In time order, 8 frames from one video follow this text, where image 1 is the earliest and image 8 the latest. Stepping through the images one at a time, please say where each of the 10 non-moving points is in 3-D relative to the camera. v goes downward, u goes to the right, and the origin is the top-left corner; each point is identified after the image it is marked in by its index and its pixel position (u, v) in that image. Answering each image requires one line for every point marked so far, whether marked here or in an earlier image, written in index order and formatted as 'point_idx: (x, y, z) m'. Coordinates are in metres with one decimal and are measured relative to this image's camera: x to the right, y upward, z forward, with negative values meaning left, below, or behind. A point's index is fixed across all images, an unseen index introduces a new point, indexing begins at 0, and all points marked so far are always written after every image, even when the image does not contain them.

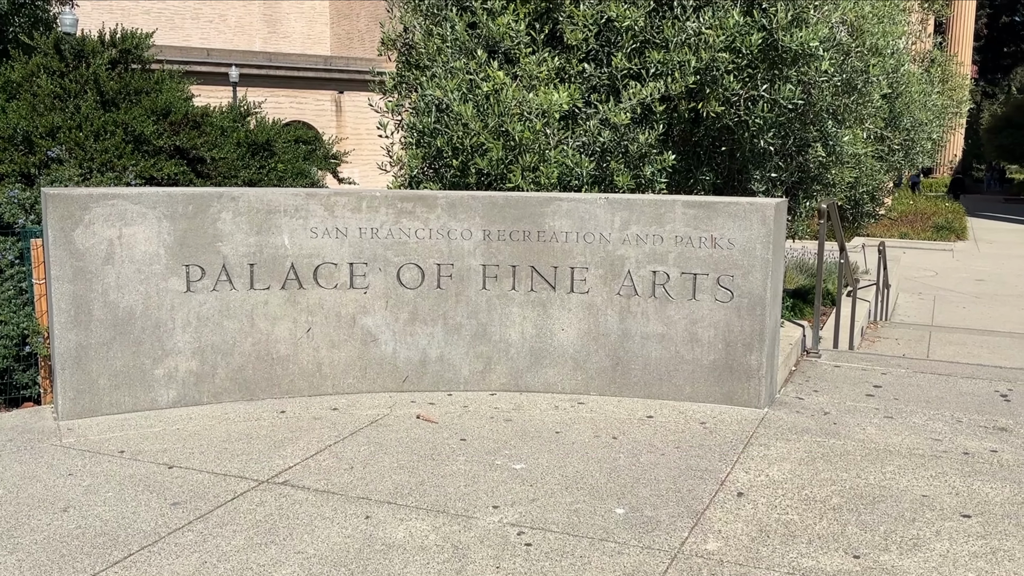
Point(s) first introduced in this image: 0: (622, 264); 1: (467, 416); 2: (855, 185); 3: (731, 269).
0: (+0.8, +0.2, +5.7) m
1: (-0.3, -1.0, +5.6) m
2: (+3.1, +0.9, +6.7) m
3: (+1.6, +0.1, +5.4) m
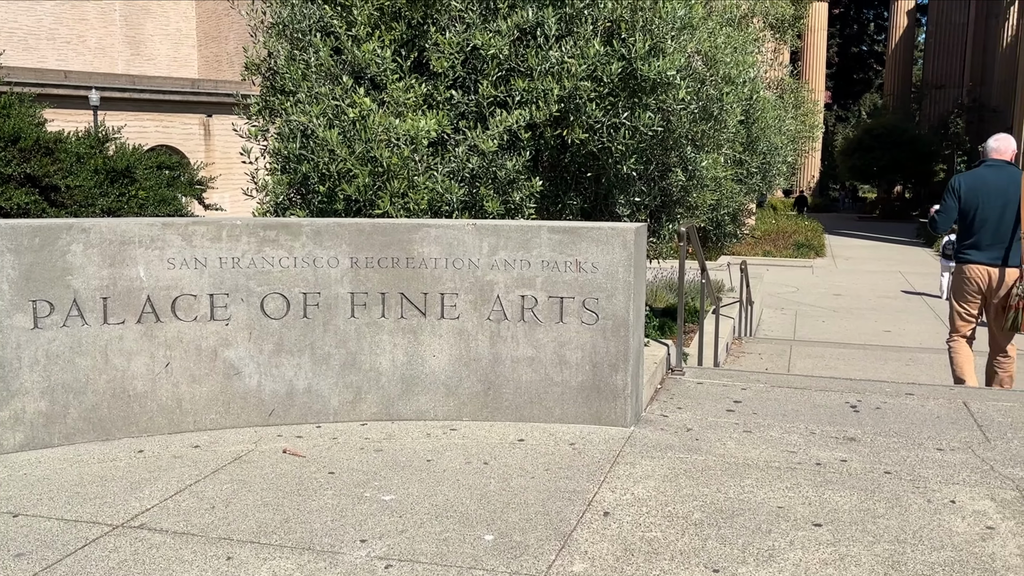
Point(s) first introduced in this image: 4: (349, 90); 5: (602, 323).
0: (-0.2, 0.0, +5.7) m
1: (-1.3, -1.2, +5.5) m
2: (+1.9, +0.8, +7.0) m
3: (+0.6, 0.0, +5.5) m
4: (-1.4, +1.7, +6.3) m
5: (+0.7, -0.3, +5.6) m
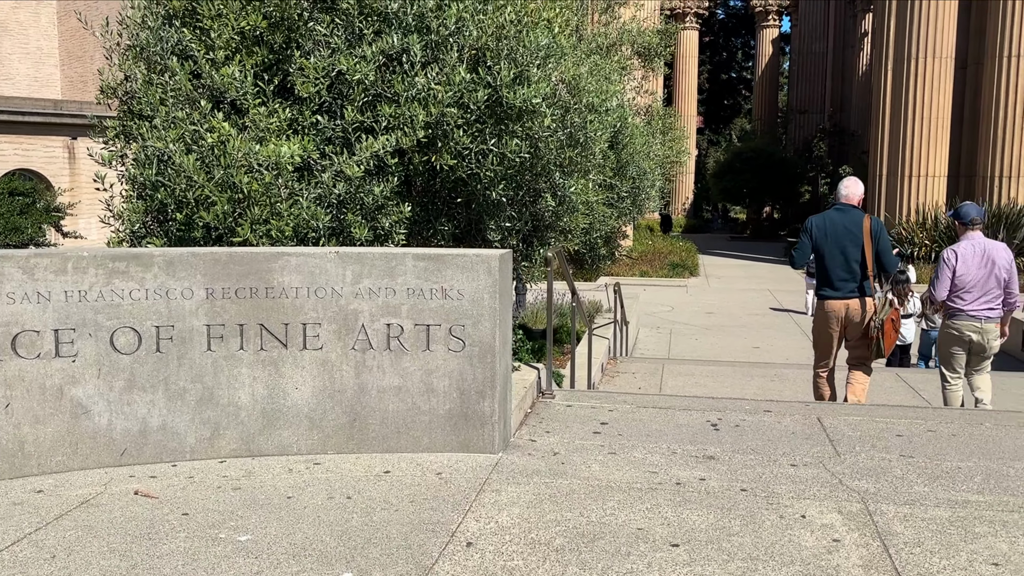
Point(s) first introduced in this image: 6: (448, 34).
0: (-1.2, -0.2, +5.6) m
1: (-2.3, -1.4, +5.3) m
2: (+0.7, +0.5, +7.1) m
3: (-0.4, -0.2, +5.5) m
4: (-2.5, +1.4, +6.1) m
5: (-0.3, -0.5, +5.5) m
6: (-0.4, +2.0, +5.6) m
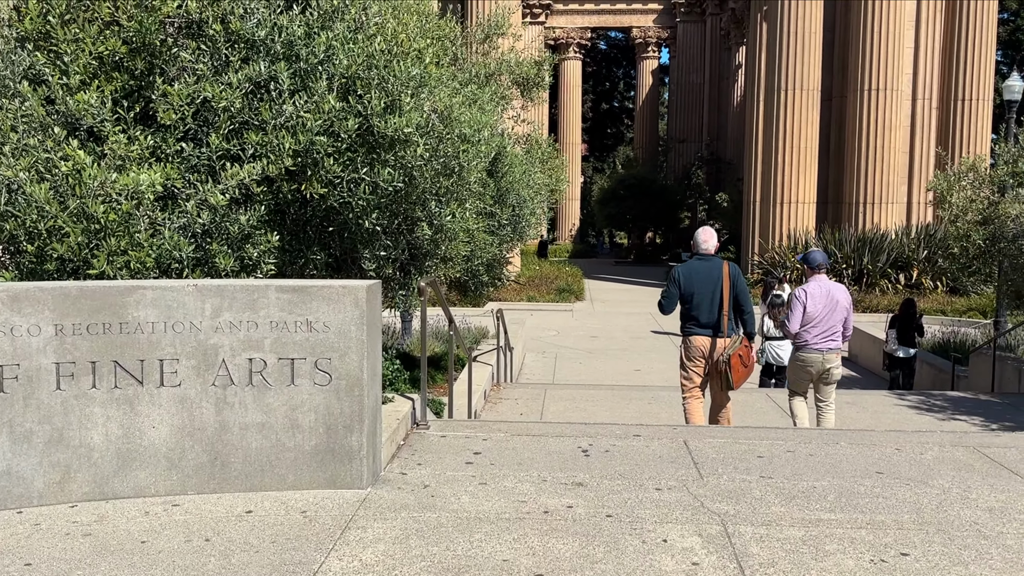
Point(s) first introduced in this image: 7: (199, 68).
0: (-2.2, -0.5, +5.4) m
1: (-3.2, -1.7, +5.0) m
2: (-0.4, +0.3, +7.1) m
3: (-1.4, -0.5, +5.4) m
4: (-3.6, +1.2, +5.8) m
5: (-1.3, -0.7, +5.4) m
6: (-1.4, +1.7, +5.5) m
7: (-2.2, +1.7, +5.4) m
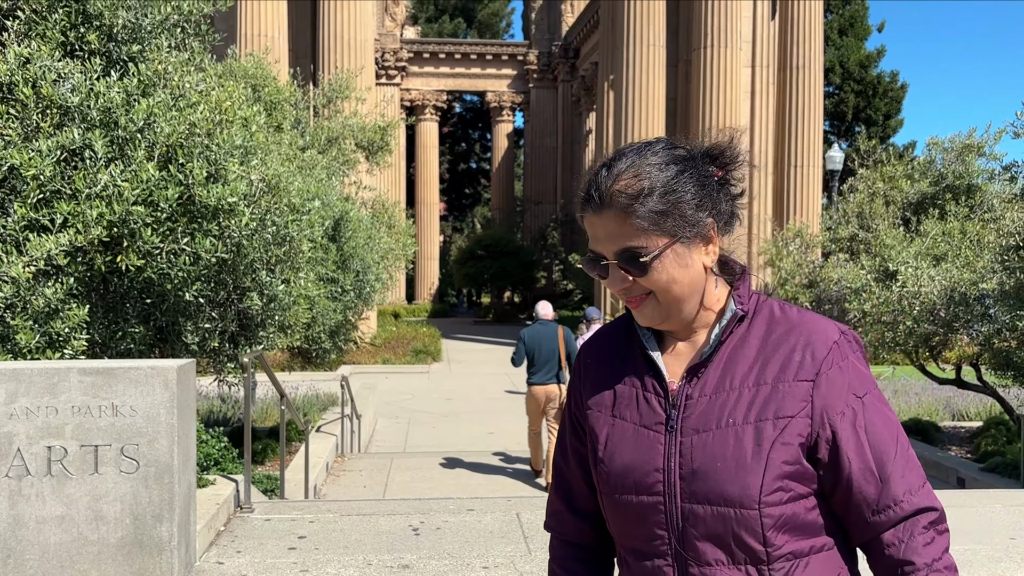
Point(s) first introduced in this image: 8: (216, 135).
0: (-3.5, -1.1, +5.0) m
1: (-4.5, -2.3, +4.5) m
2: (-1.9, -0.4, +6.9) m
3: (-2.6, -1.0, +5.1) m
4: (-4.9, +0.6, +5.4) m
5: (-2.6, -1.3, +5.1) m
6: (-2.7, +1.2, +5.3) m
7: (-3.5, +1.1, +5.1) m
8: (-2.2, +1.2, +5.6) m
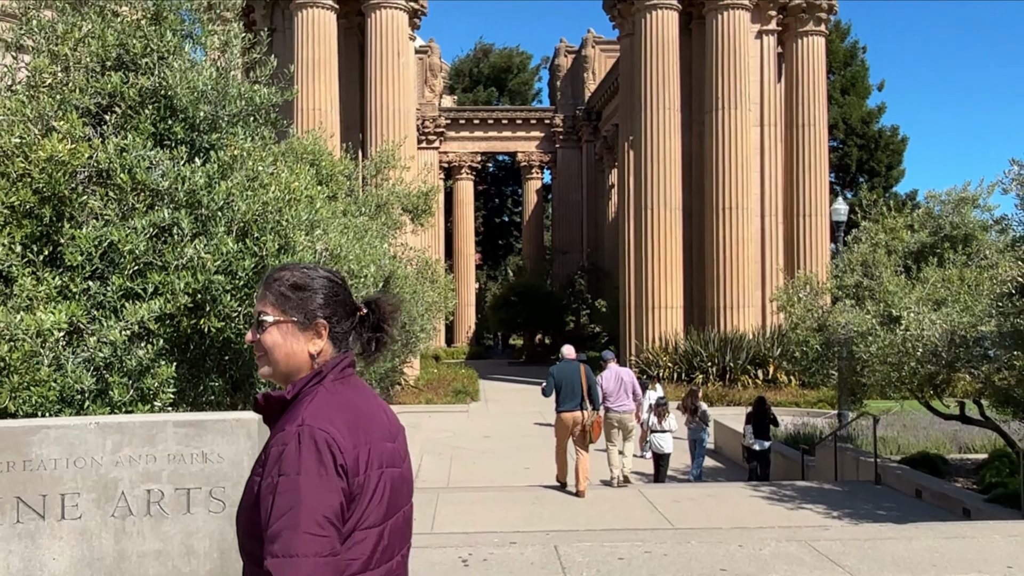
0: (-3.2, -1.6, +5.8) m
1: (-4.2, -2.8, +5.2) m
2: (-1.5, -0.9, +7.6) m
3: (-2.4, -1.5, +5.9) m
4: (-4.6, 0.0, +6.2) m
5: (-2.3, -1.8, +5.9) m
6: (-2.5, +0.6, +6.1) m
7: (-3.3, +0.5, +5.9) m
8: (-2.0, +0.7, +6.4) m
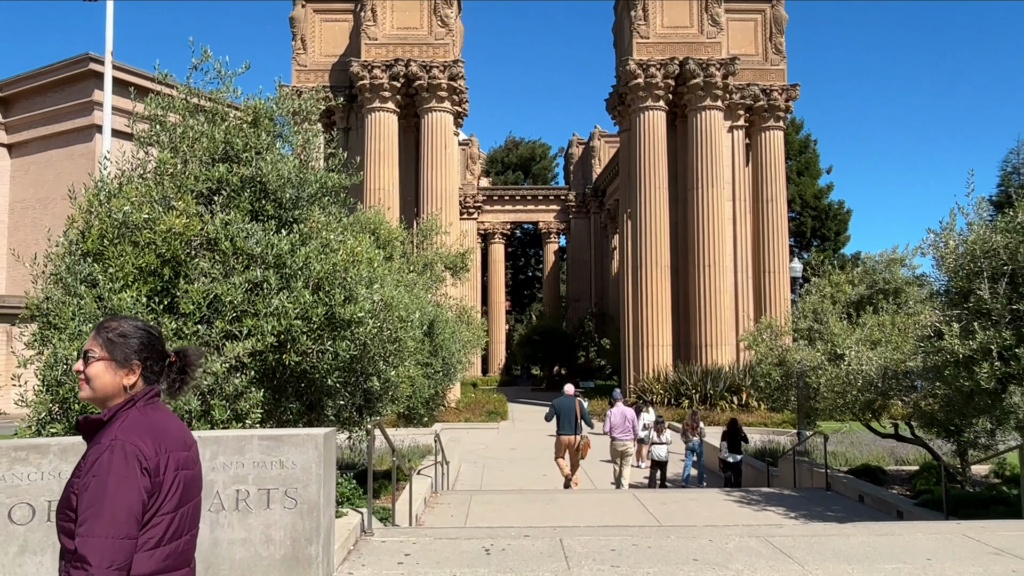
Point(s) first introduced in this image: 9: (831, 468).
0: (-3.0, -2.0, +7.4) m
1: (-4.0, -3.2, +6.8) m
2: (-1.4, -1.4, +9.2) m
3: (-2.2, -2.0, +7.5) m
4: (-4.5, -0.4, +7.9) m
5: (-2.2, -2.2, +7.5) m
6: (-2.3, +0.2, +7.7) m
7: (-3.1, +0.1, +7.5) m
8: (-1.8, +0.2, +8.0) m
9: (+4.7, -2.6, +10.7) m
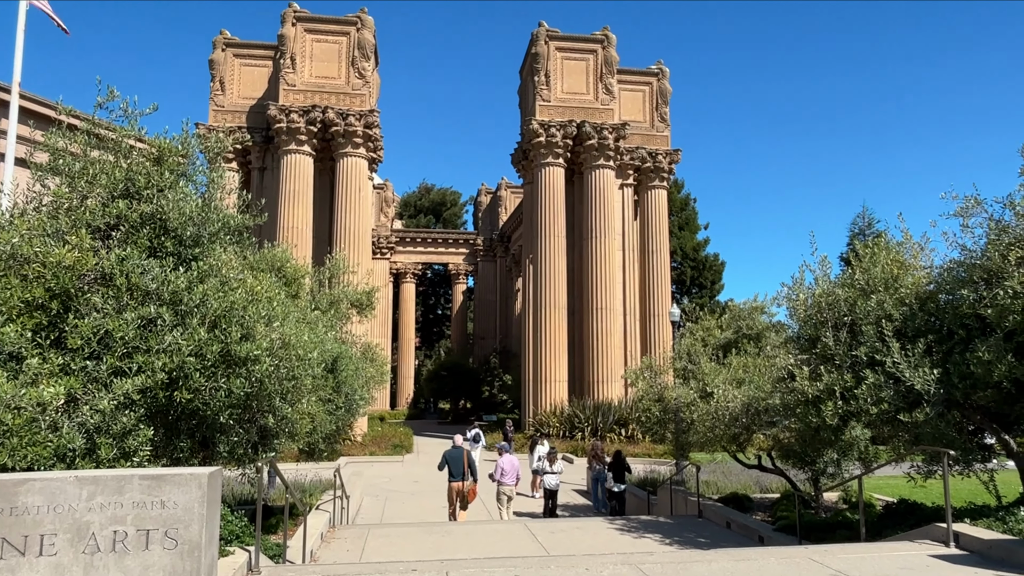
0: (-4.1, -2.3, +7.1) m
1: (-5.0, -3.5, +6.3) m
2: (-2.7, -1.8, +9.2) m
3: (-3.3, -2.3, +7.3) m
4: (-5.6, -0.7, +7.4) m
5: (-3.3, -2.6, +7.3) m
6: (-3.4, -0.2, +7.7) m
7: (-4.1, -0.2, +7.3) m
8: (-3.0, -0.2, +8.0) m
9: (+2.9, -3.3, +11.6) m
